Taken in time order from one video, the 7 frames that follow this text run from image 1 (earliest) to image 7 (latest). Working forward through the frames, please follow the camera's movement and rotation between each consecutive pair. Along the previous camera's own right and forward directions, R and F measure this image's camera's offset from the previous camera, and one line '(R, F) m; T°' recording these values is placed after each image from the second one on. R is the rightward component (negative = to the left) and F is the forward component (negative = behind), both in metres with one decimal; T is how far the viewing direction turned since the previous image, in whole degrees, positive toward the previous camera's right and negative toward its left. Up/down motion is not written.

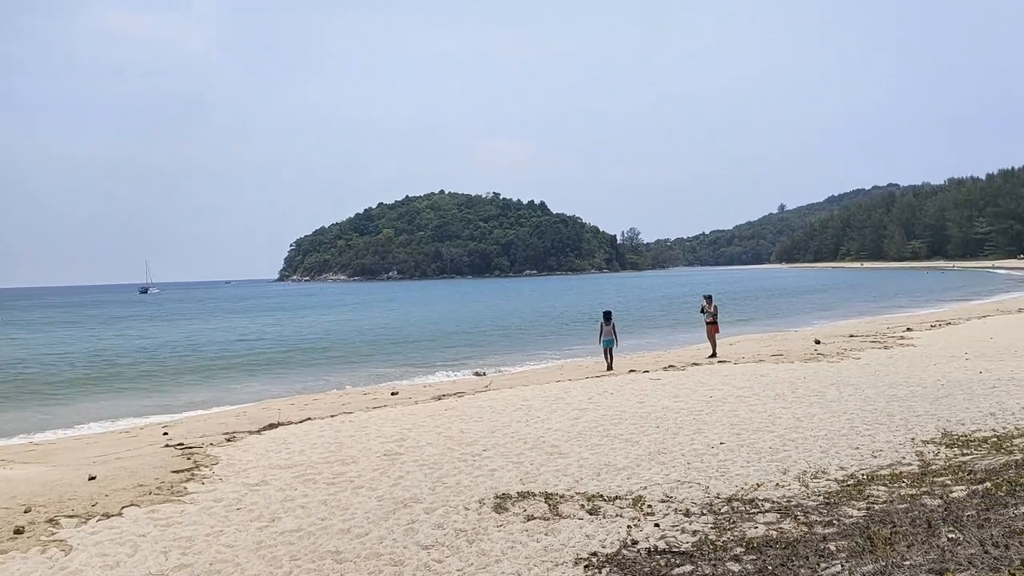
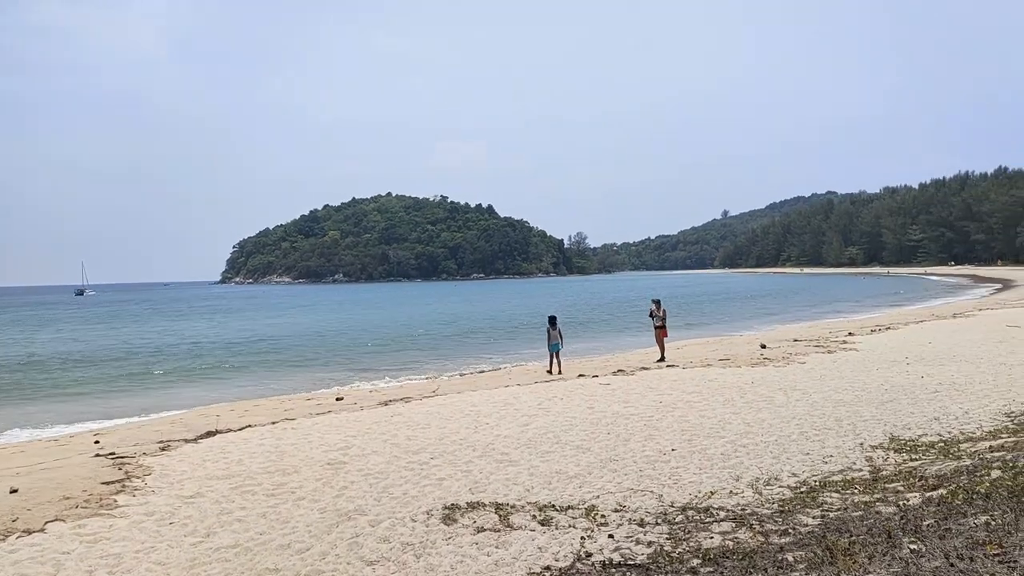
(0.0, +0.2) m; +4°
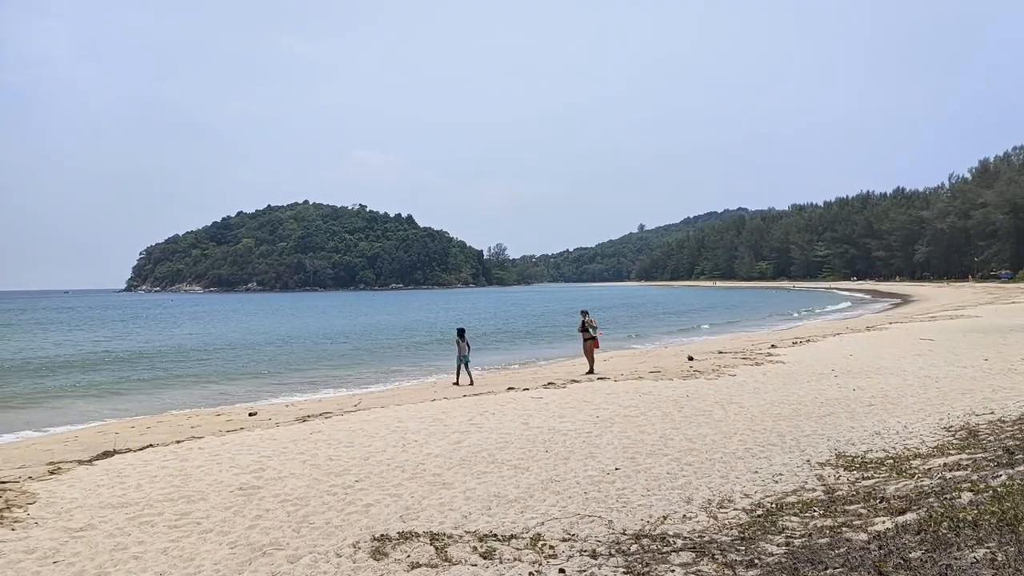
(-0.2, +0.6) m; +6°
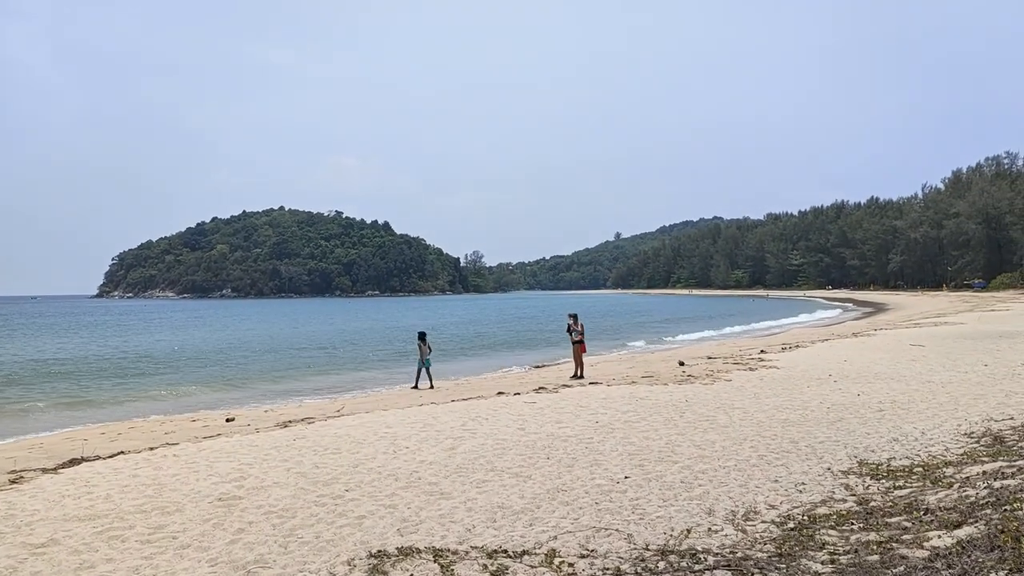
(-0.3, +0.5) m; +2°
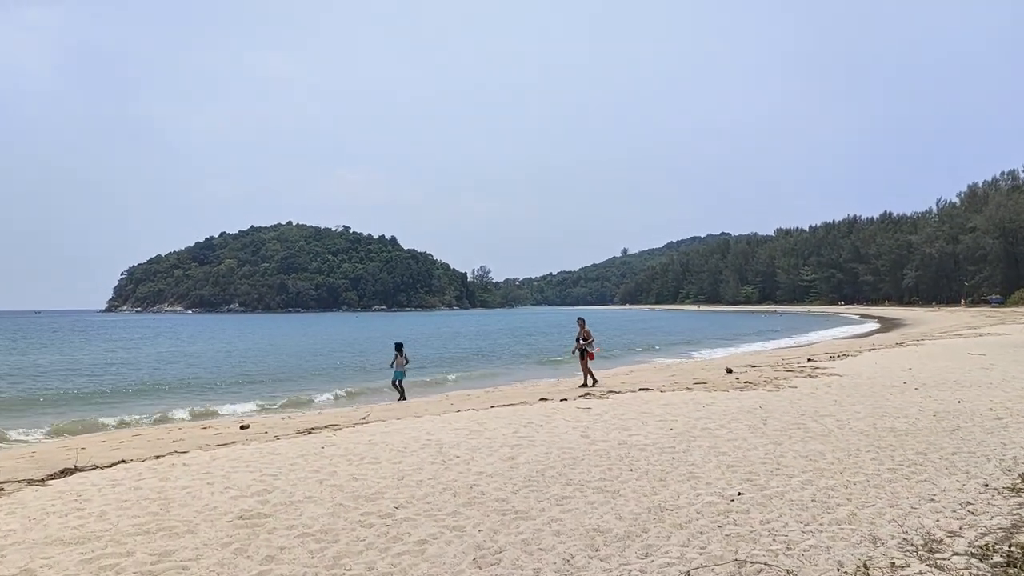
(-0.7, +1.4) m; -1°
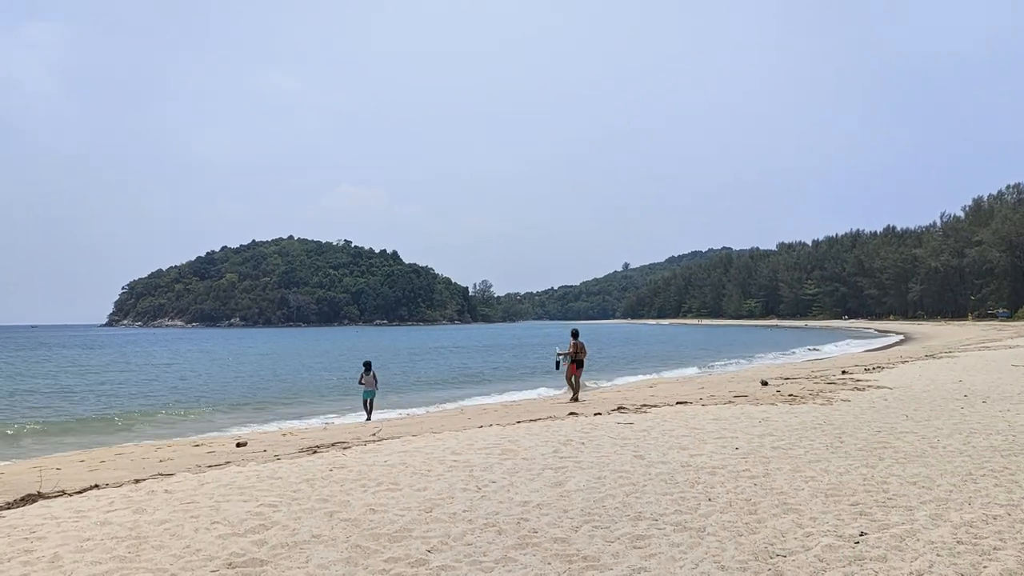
(-0.4, +1.2) m; 0°
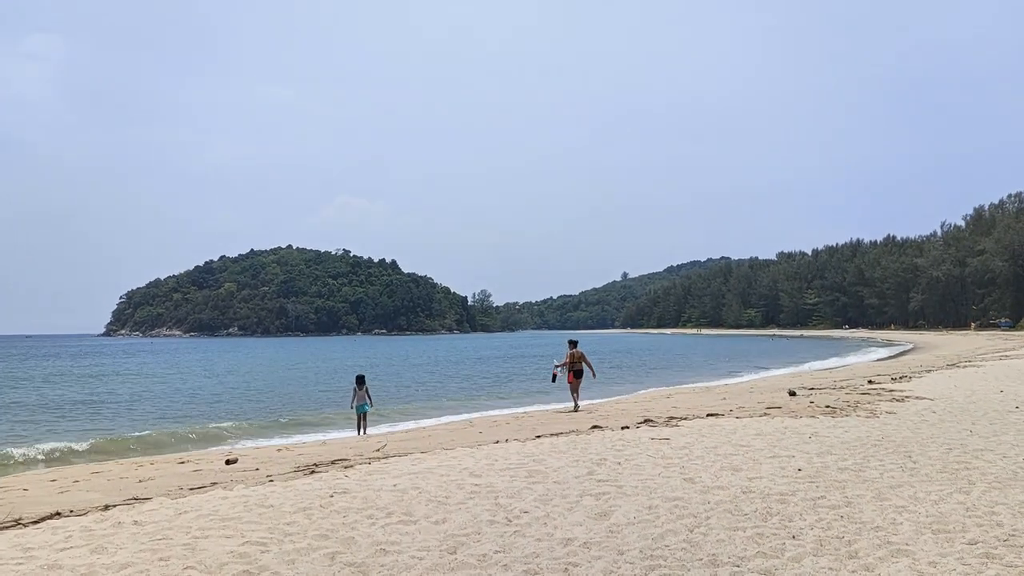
(-0.3, +1.0) m; 0°
